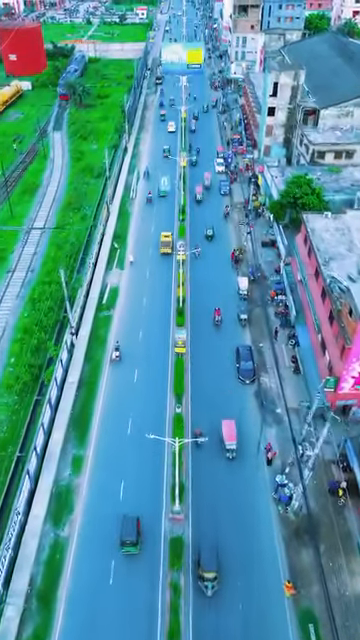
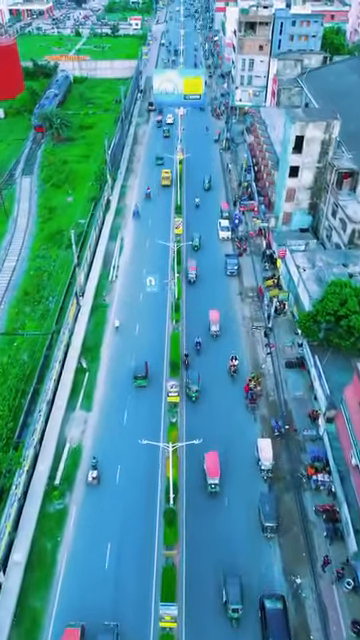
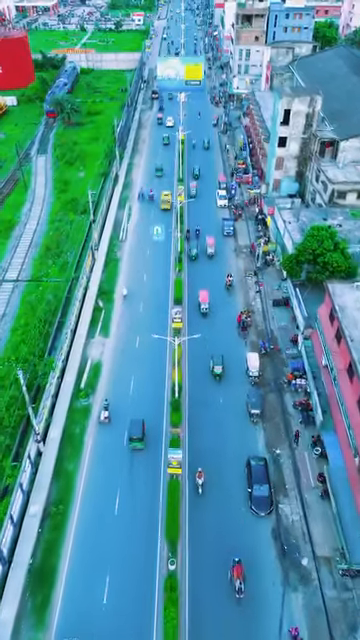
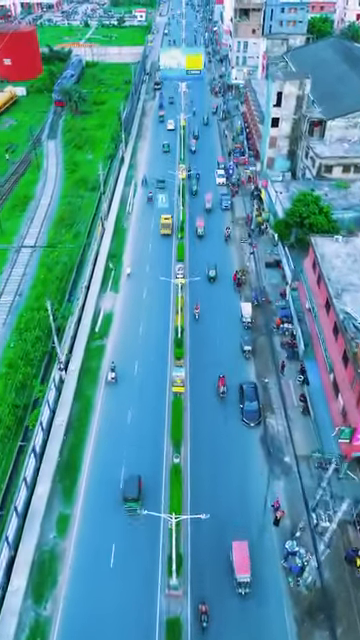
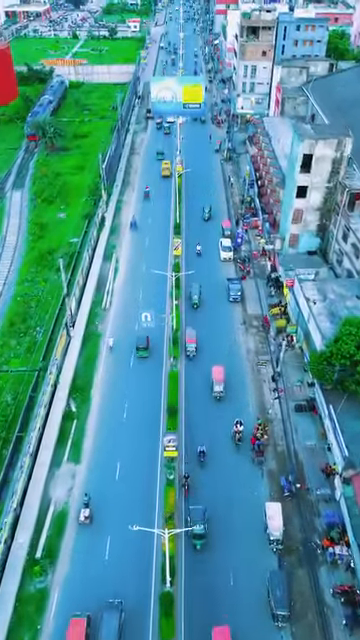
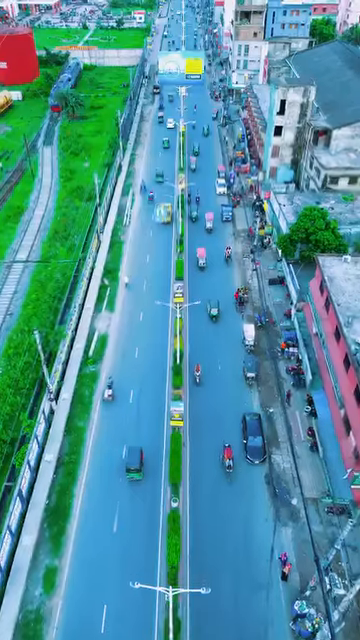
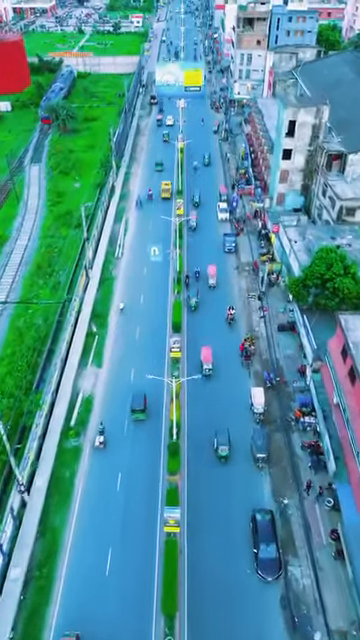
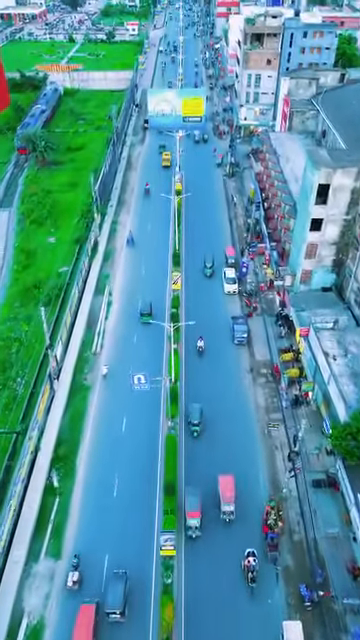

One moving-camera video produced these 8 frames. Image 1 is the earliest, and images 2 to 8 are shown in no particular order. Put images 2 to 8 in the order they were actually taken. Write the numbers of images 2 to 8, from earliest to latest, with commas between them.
4, 6, 3, 7, 2, 5, 8
